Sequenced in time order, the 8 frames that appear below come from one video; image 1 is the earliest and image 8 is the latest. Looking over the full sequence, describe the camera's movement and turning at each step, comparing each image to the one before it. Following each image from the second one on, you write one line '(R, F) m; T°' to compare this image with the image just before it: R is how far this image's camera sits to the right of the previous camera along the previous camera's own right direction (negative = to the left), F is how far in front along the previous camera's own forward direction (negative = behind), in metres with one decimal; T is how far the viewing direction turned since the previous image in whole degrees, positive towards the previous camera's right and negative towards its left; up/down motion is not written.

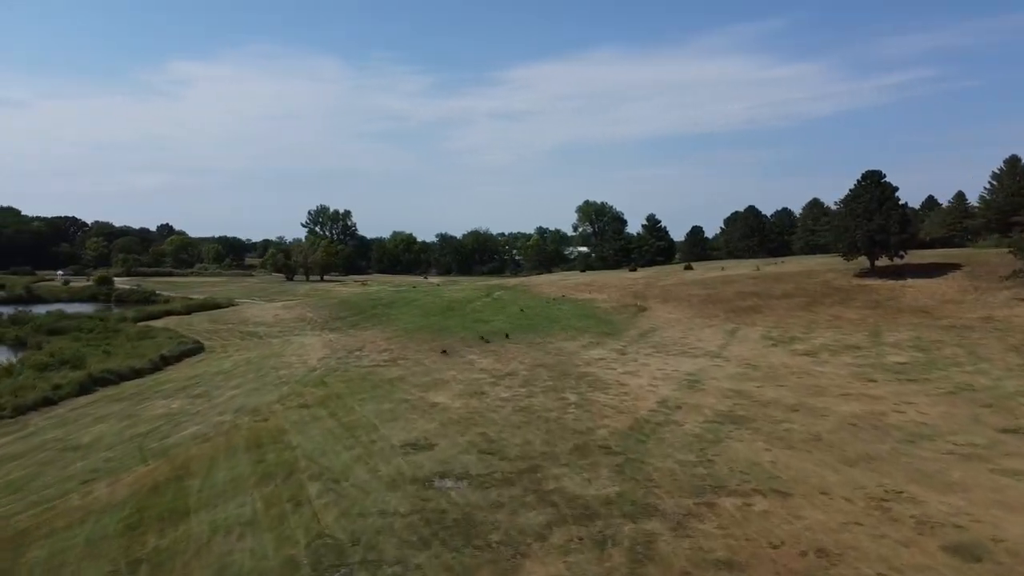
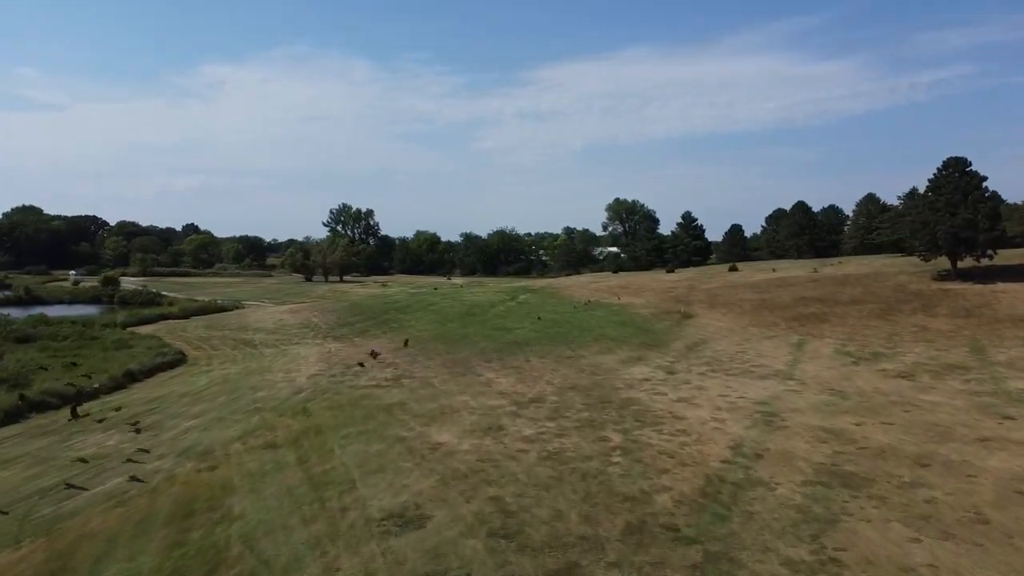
(0.0, +4.4) m; -2°
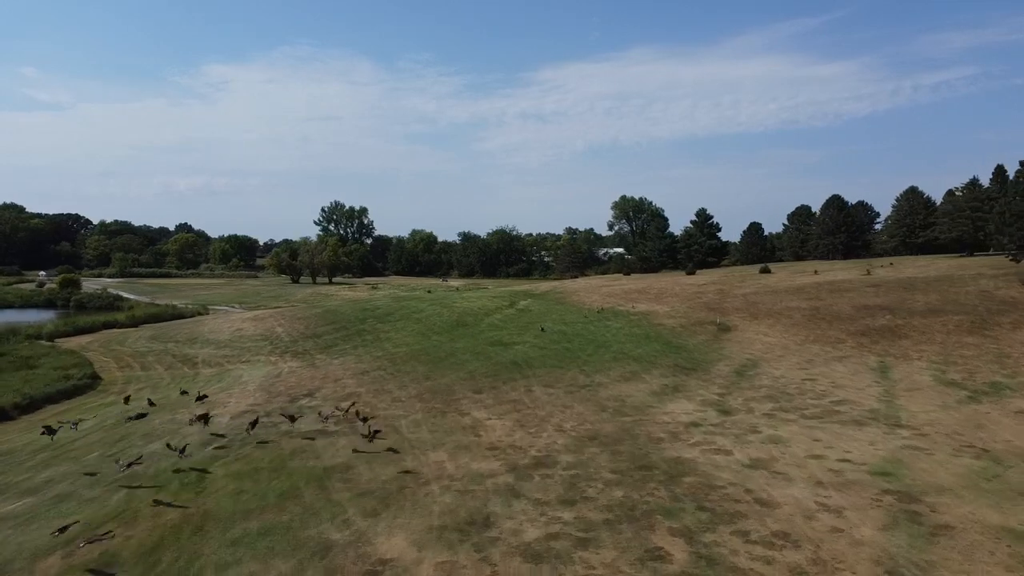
(+0.1, +6.0) m; 0°
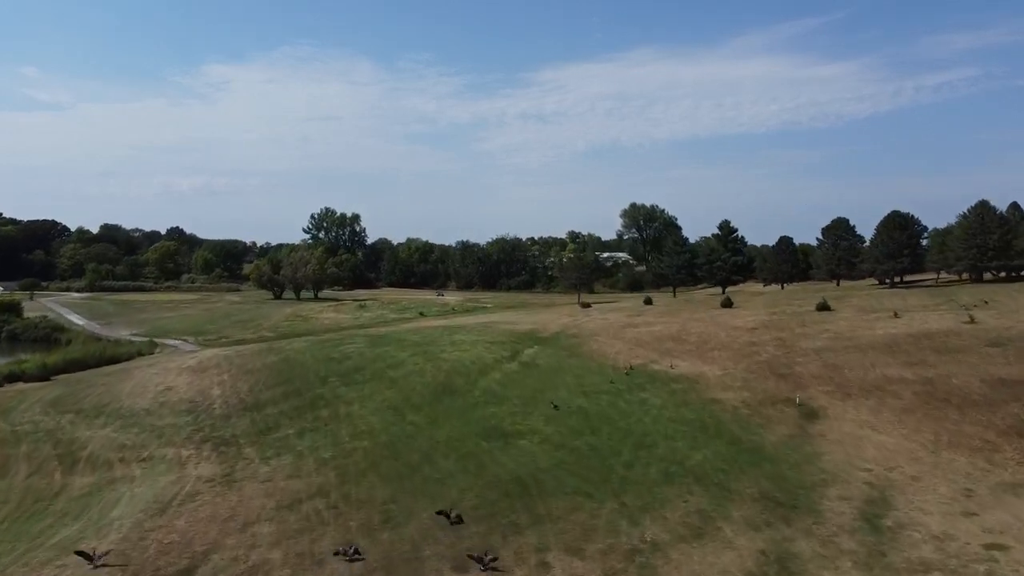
(-0.1, +7.4) m; 0°
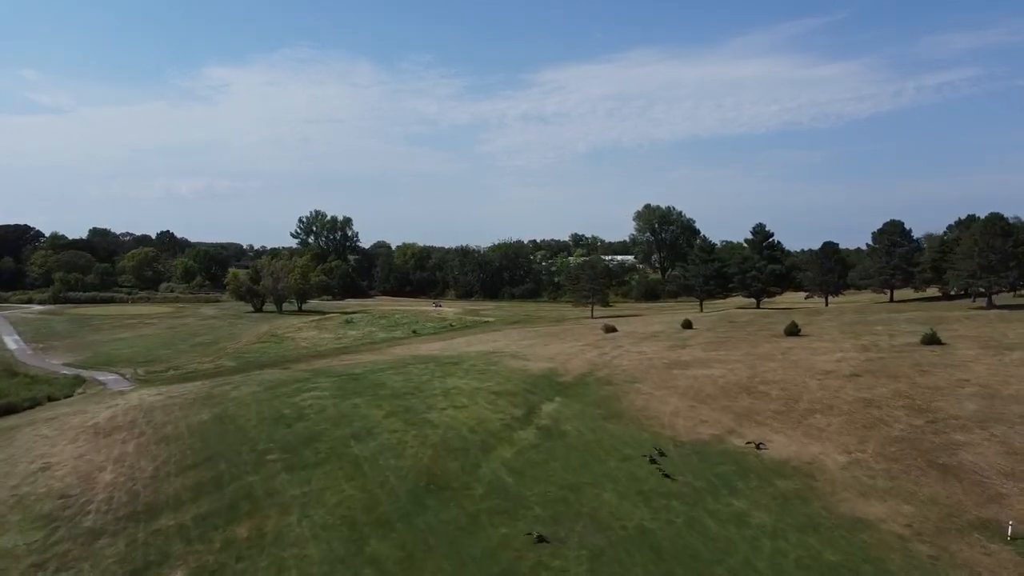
(-0.3, +7.9) m; 0°
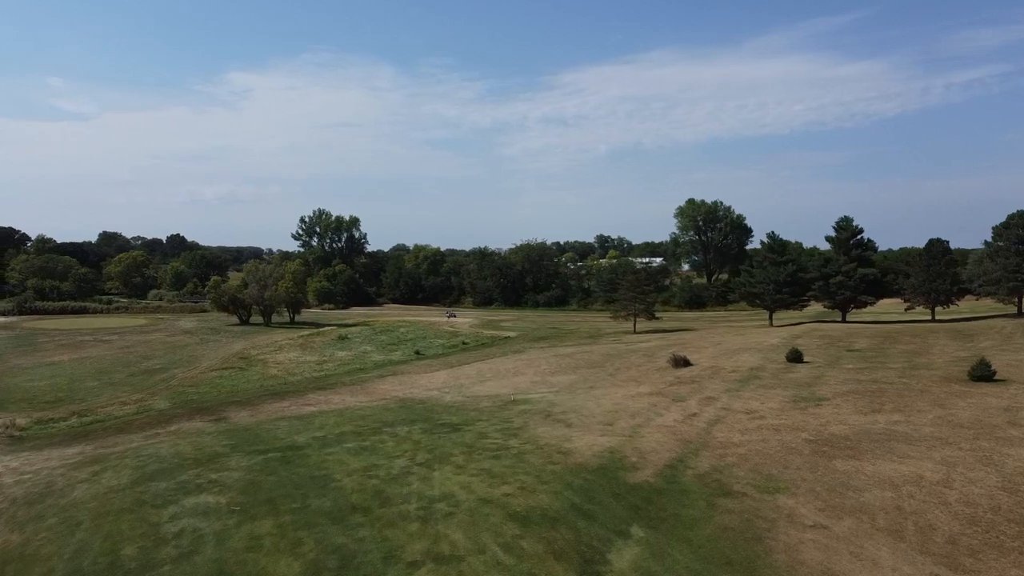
(-0.2, +10.7) m; -2°
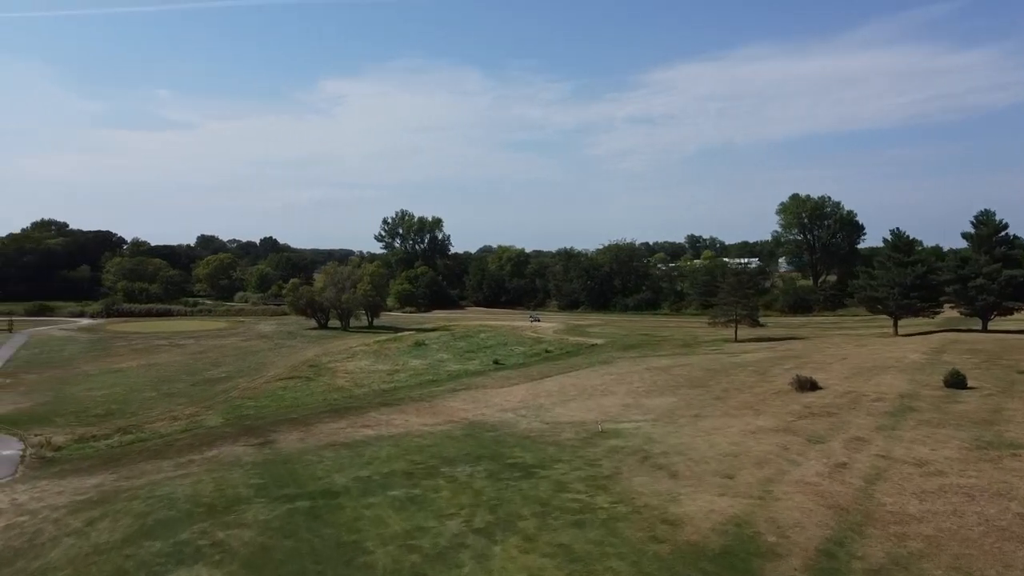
(0.0, +3.9) m; -6°
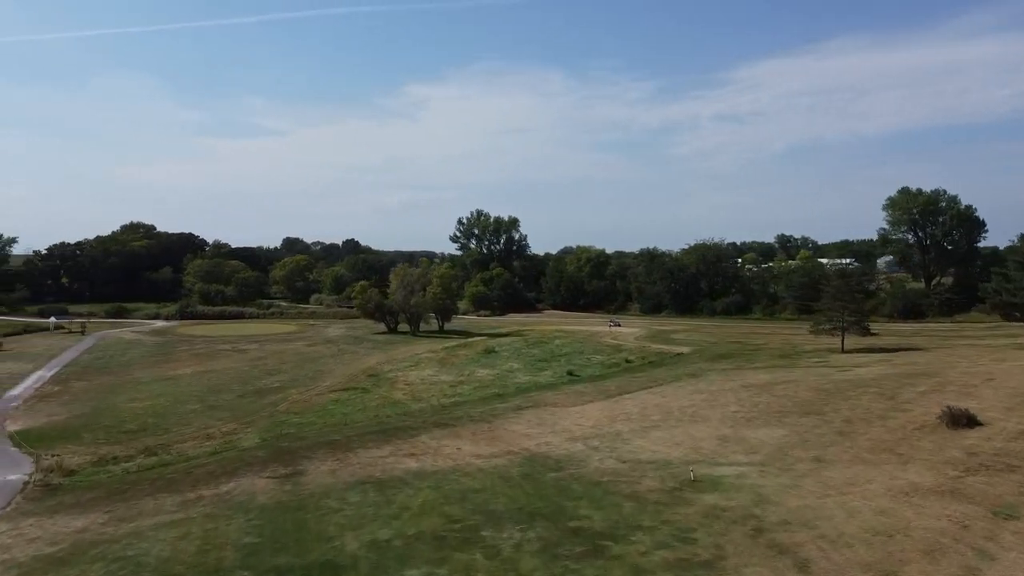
(+0.3, +3.9) m; -6°
